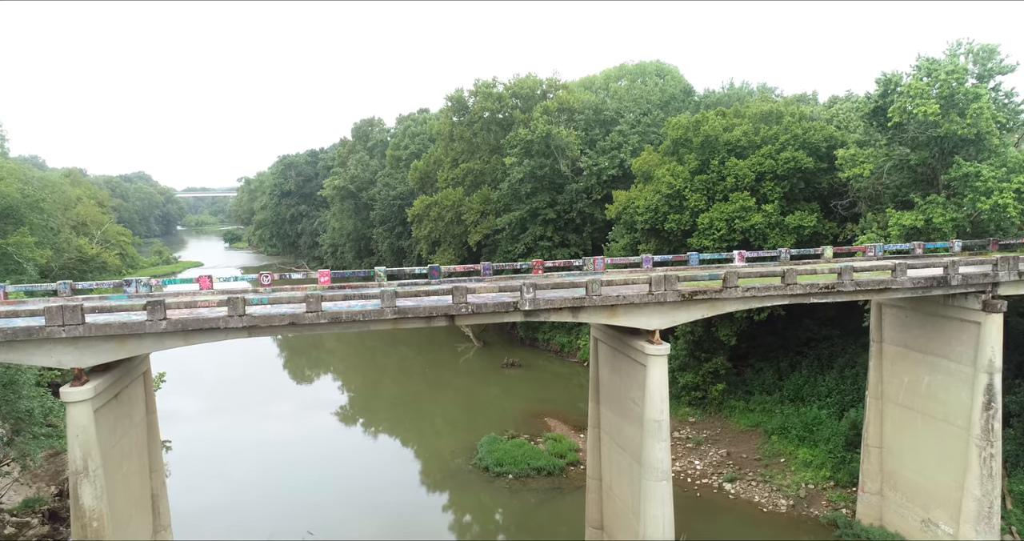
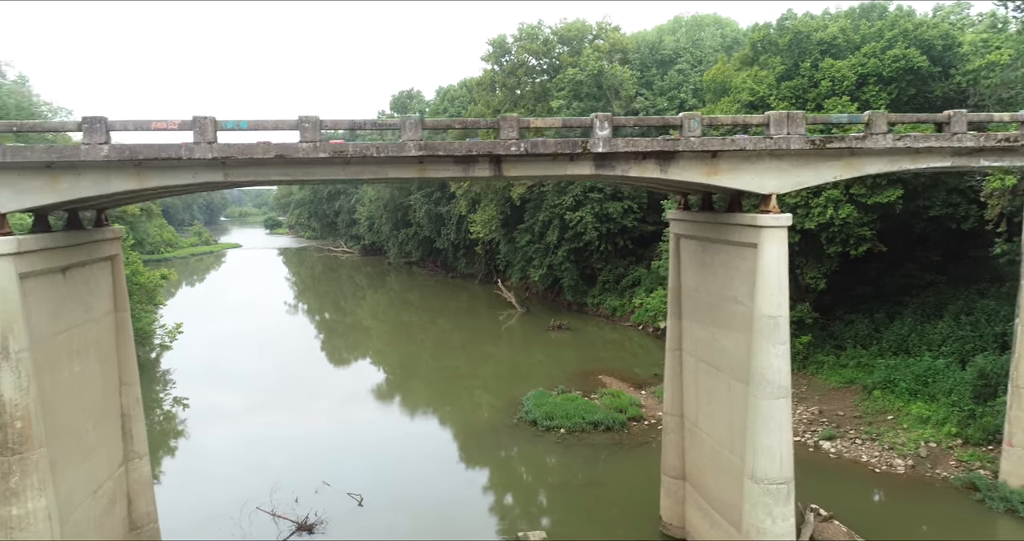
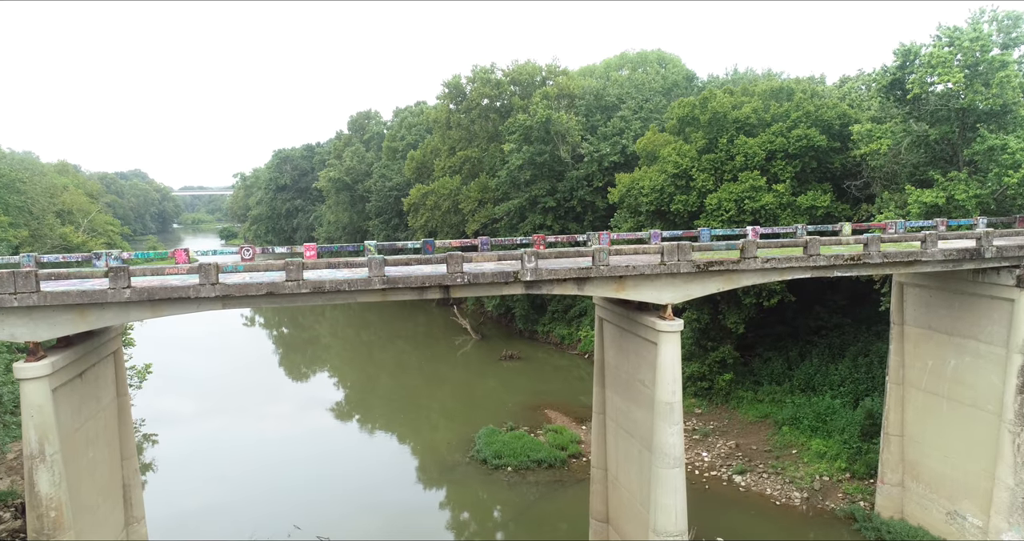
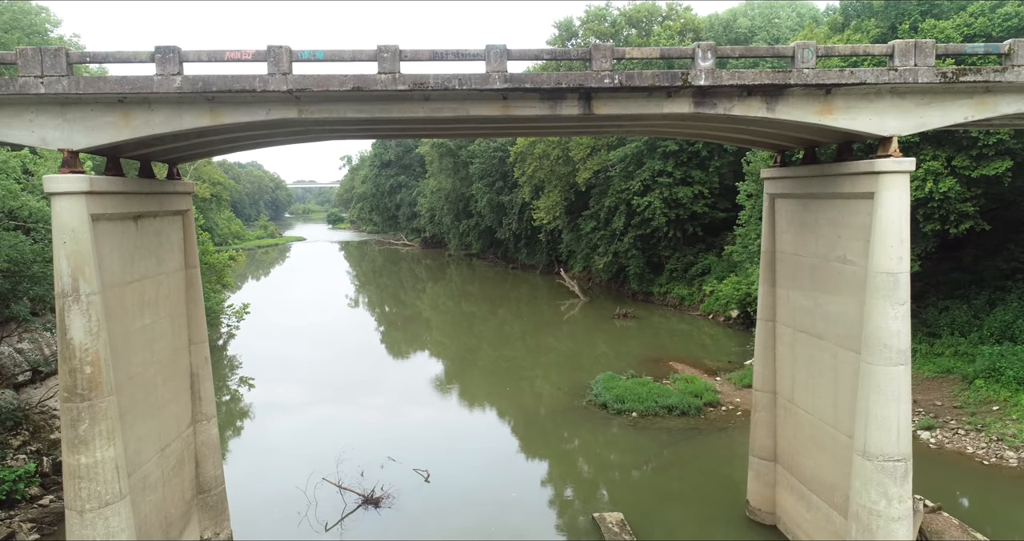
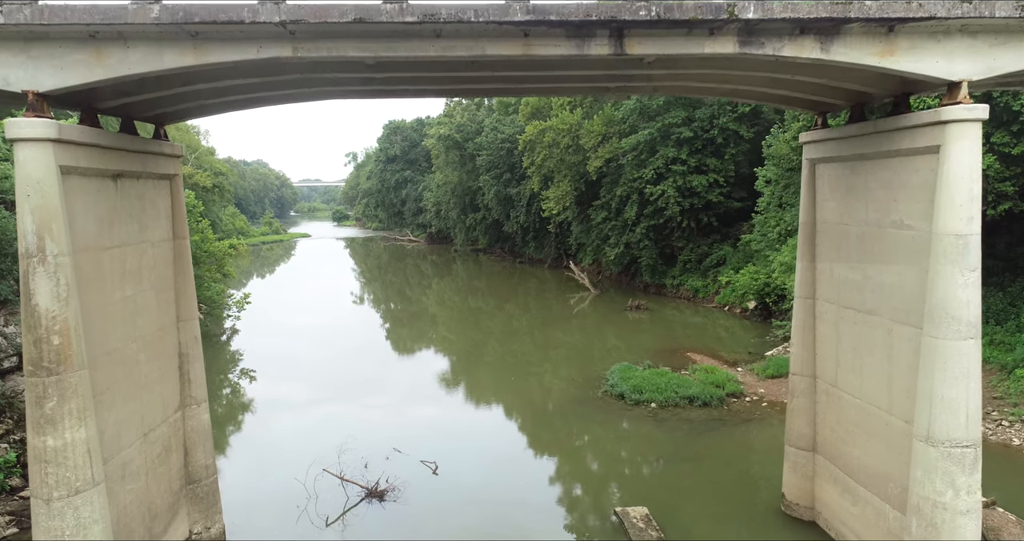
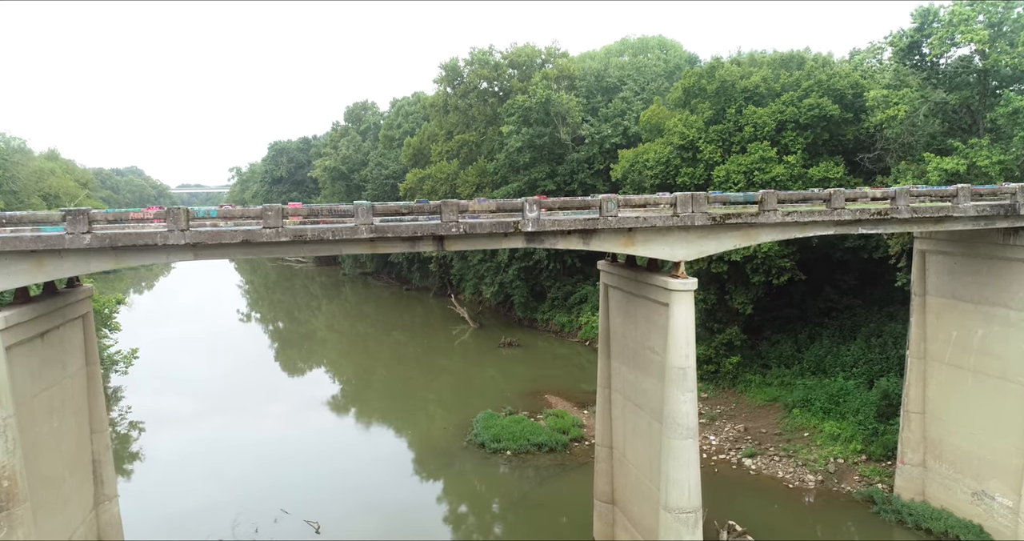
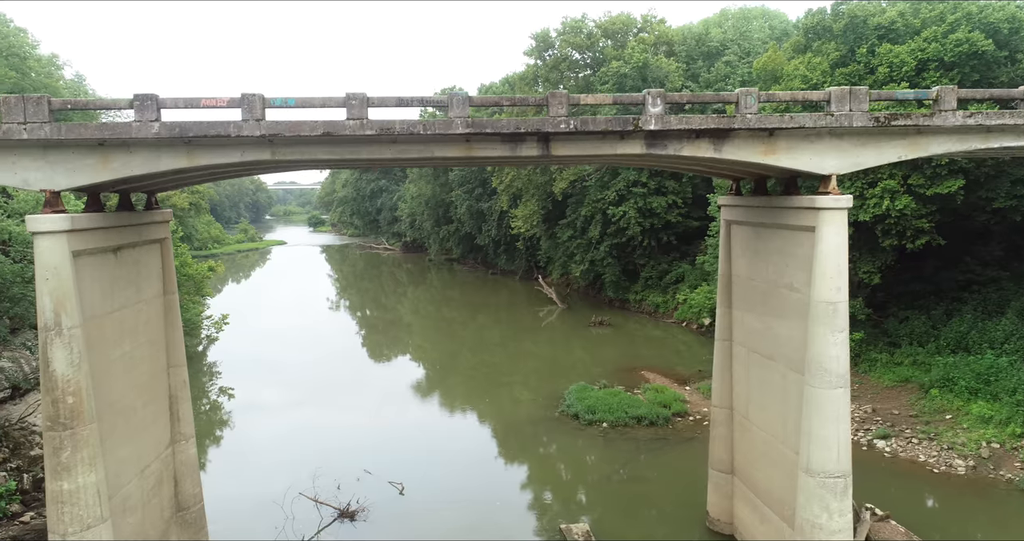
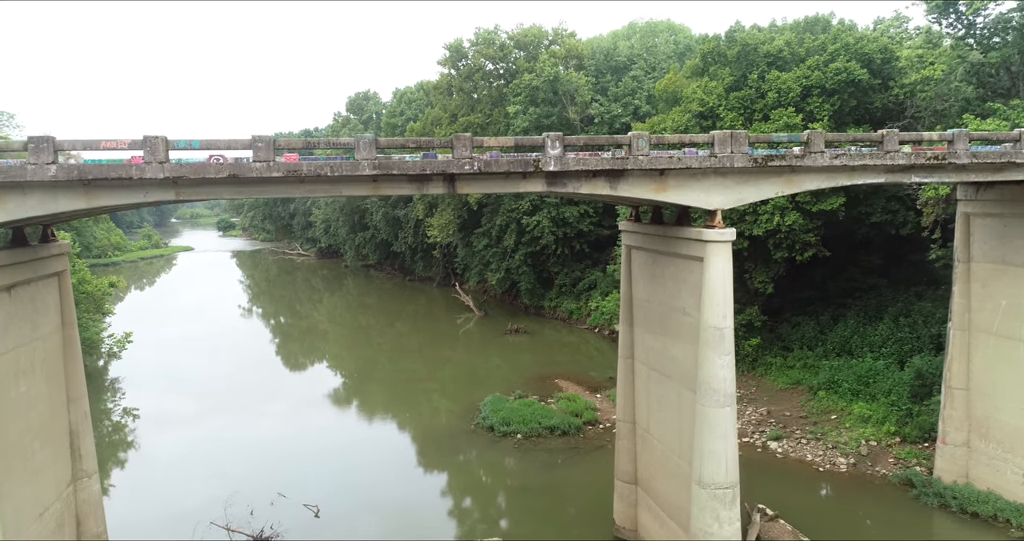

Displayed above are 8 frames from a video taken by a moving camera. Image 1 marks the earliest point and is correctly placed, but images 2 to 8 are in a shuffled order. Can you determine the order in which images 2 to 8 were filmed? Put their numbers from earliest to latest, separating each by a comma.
3, 6, 8, 2, 7, 4, 5
